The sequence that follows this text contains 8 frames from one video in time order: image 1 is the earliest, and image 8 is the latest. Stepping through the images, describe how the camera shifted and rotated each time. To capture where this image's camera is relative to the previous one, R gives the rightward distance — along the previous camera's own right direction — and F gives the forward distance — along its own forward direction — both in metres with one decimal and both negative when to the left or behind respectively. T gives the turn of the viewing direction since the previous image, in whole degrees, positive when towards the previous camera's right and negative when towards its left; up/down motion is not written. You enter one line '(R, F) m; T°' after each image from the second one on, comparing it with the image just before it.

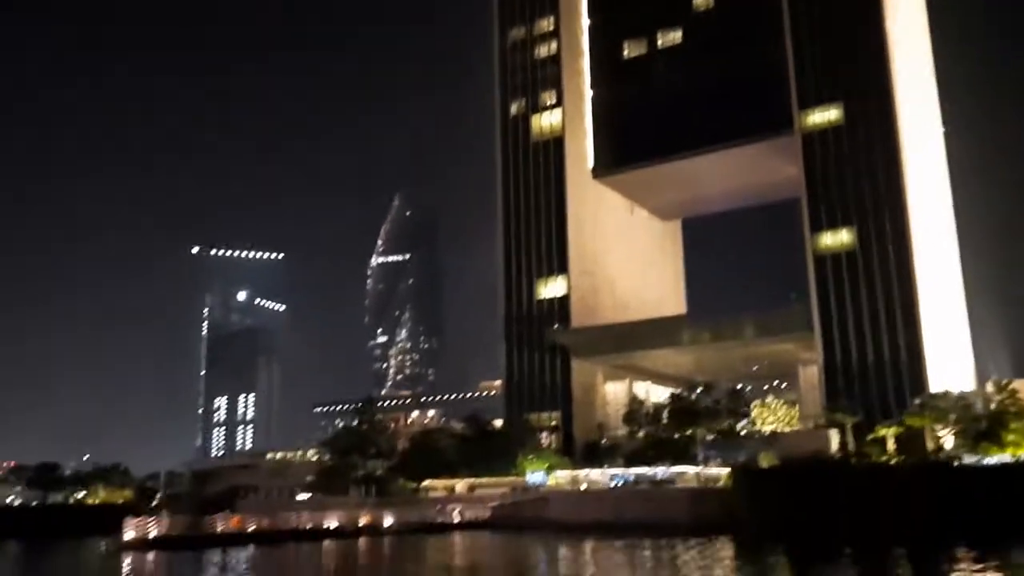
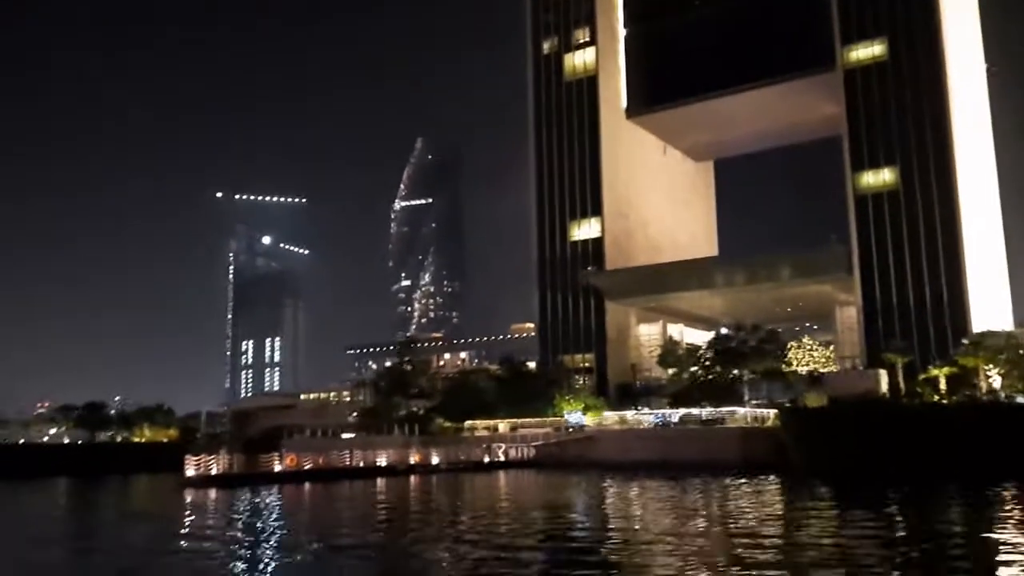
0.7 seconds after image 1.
(-1.4, +0.3) m; -1°
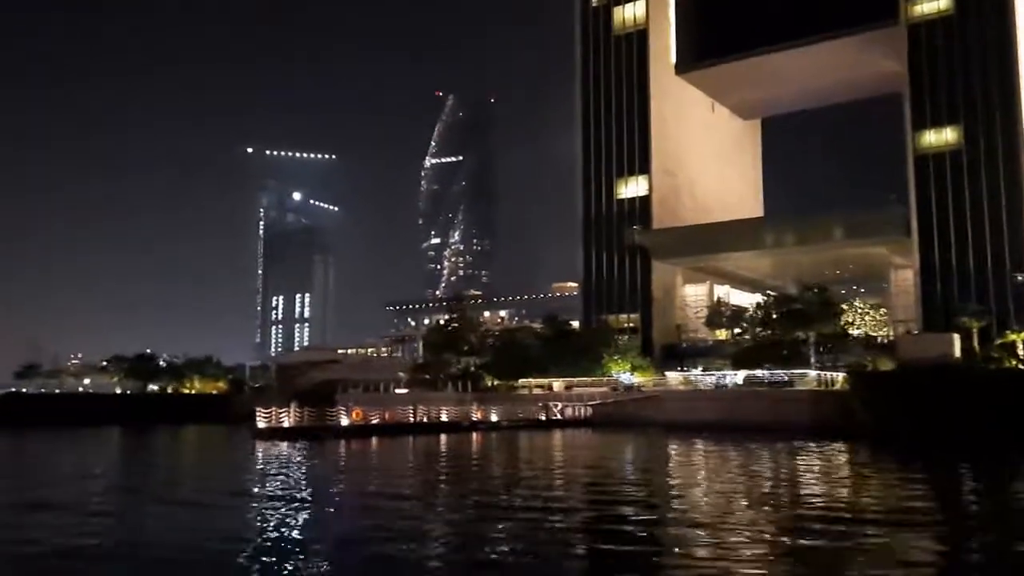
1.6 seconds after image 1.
(-2.0, +1.0) m; -1°
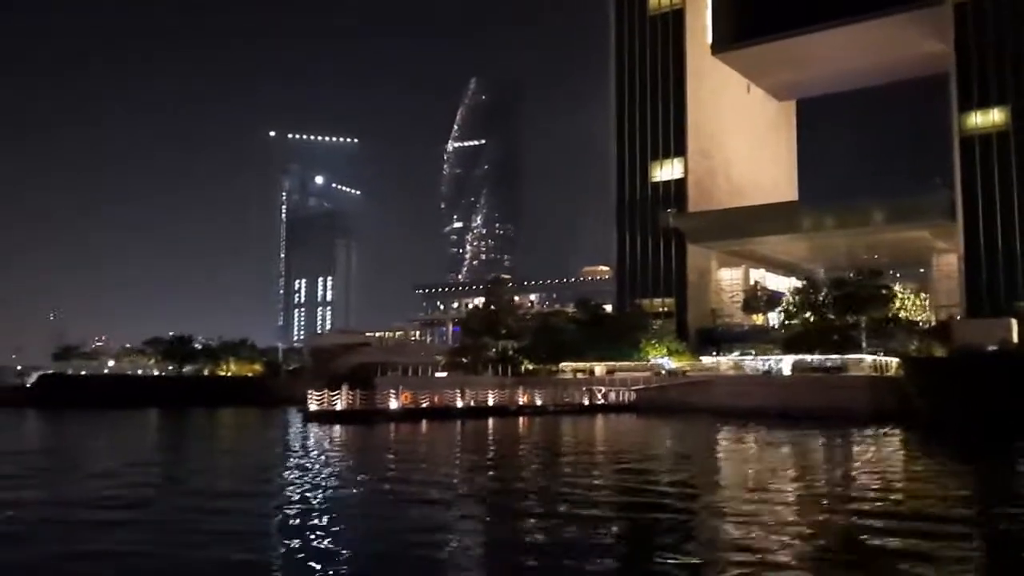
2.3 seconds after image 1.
(-1.4, +0.9) m; -1°
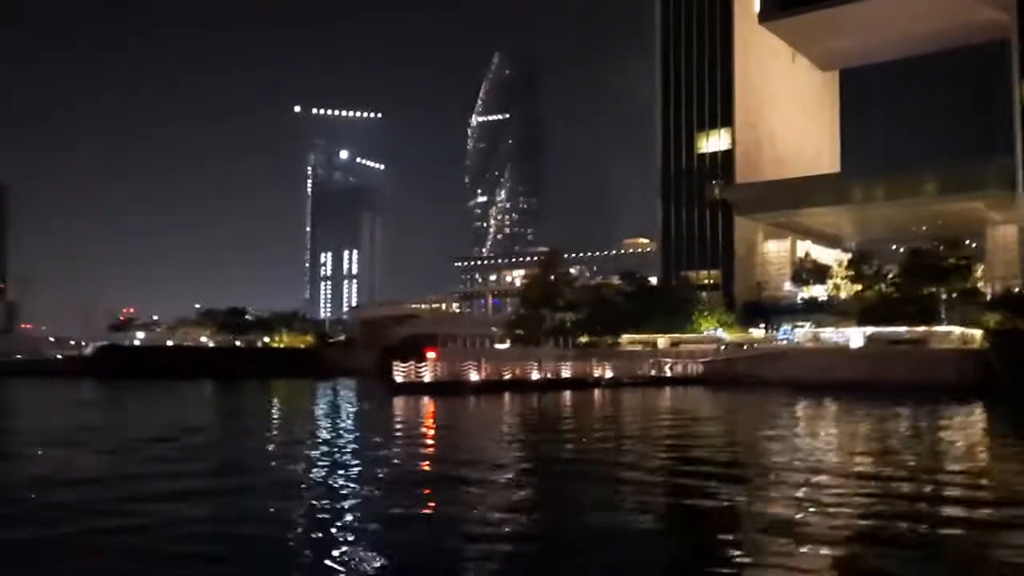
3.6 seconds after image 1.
(-2.6, +0.4) m; -1°
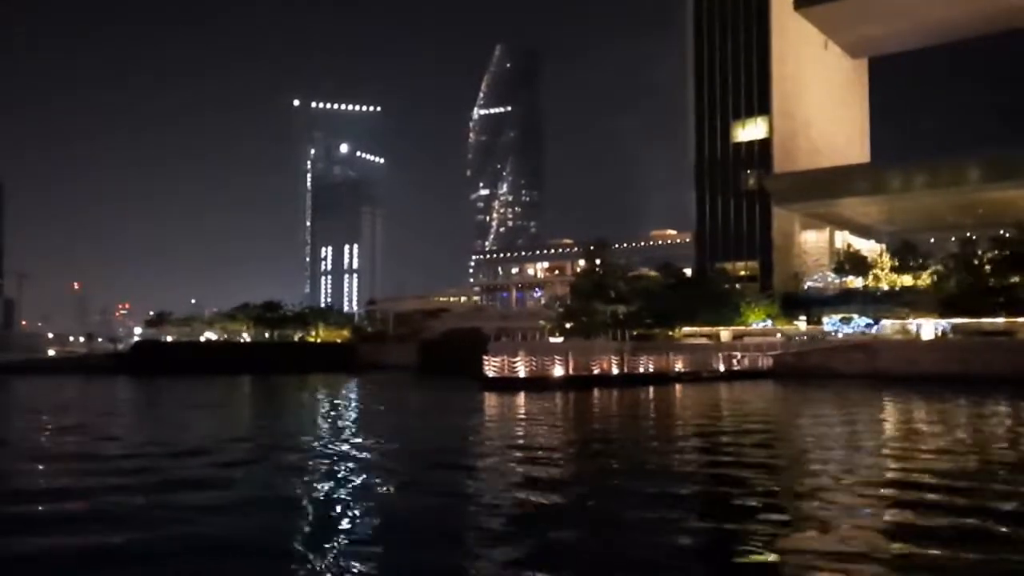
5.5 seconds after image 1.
(-3.8, +2.2) m; +1°
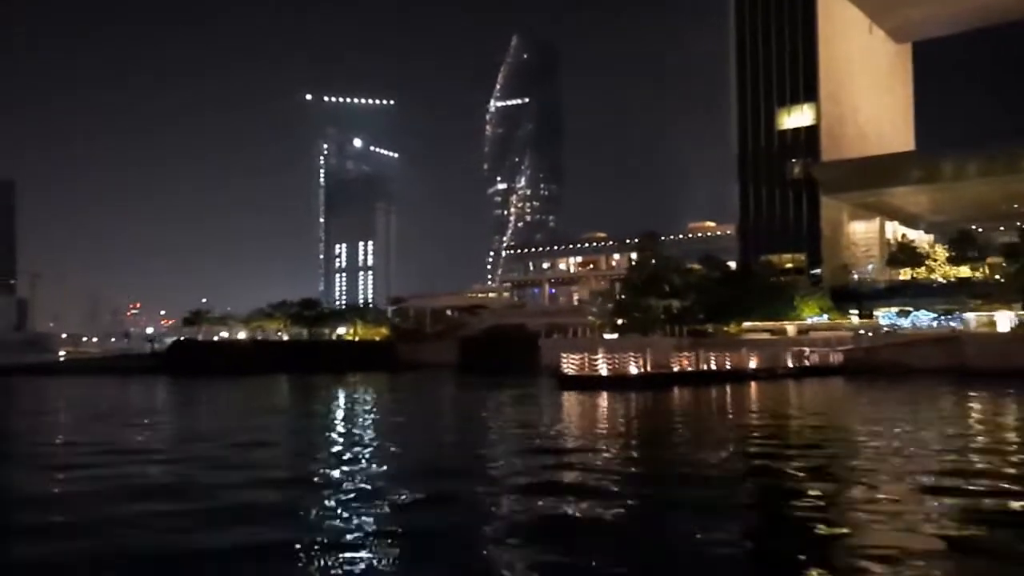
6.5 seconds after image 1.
(-2.4, +2.9) m; 0°
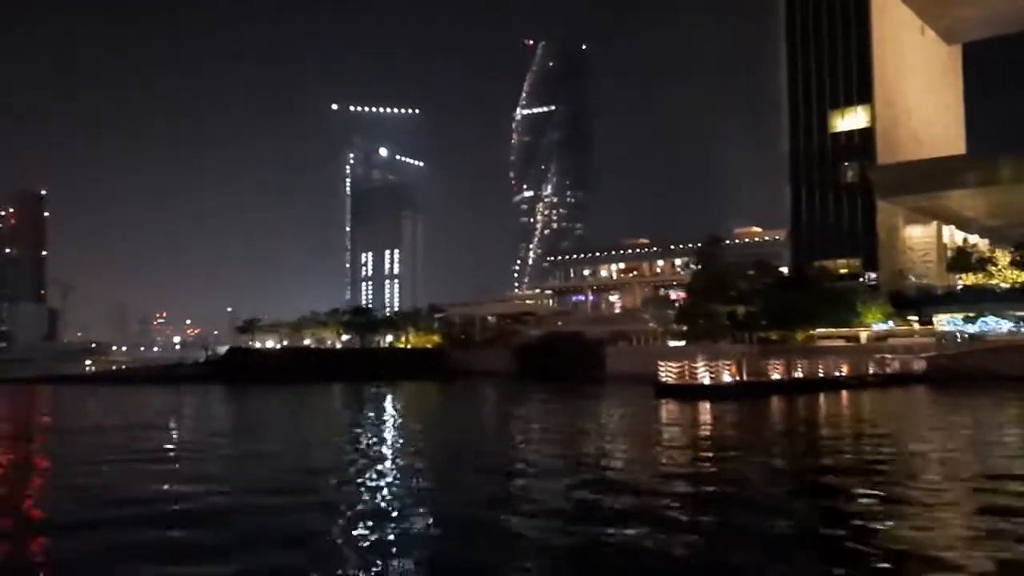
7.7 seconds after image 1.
(-2.4, +1.6) m; -1°
